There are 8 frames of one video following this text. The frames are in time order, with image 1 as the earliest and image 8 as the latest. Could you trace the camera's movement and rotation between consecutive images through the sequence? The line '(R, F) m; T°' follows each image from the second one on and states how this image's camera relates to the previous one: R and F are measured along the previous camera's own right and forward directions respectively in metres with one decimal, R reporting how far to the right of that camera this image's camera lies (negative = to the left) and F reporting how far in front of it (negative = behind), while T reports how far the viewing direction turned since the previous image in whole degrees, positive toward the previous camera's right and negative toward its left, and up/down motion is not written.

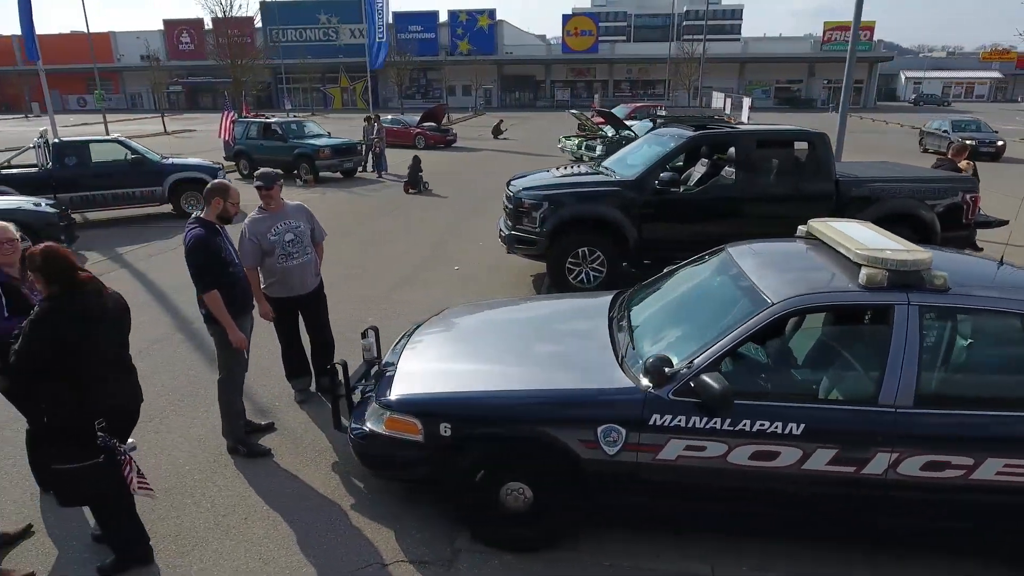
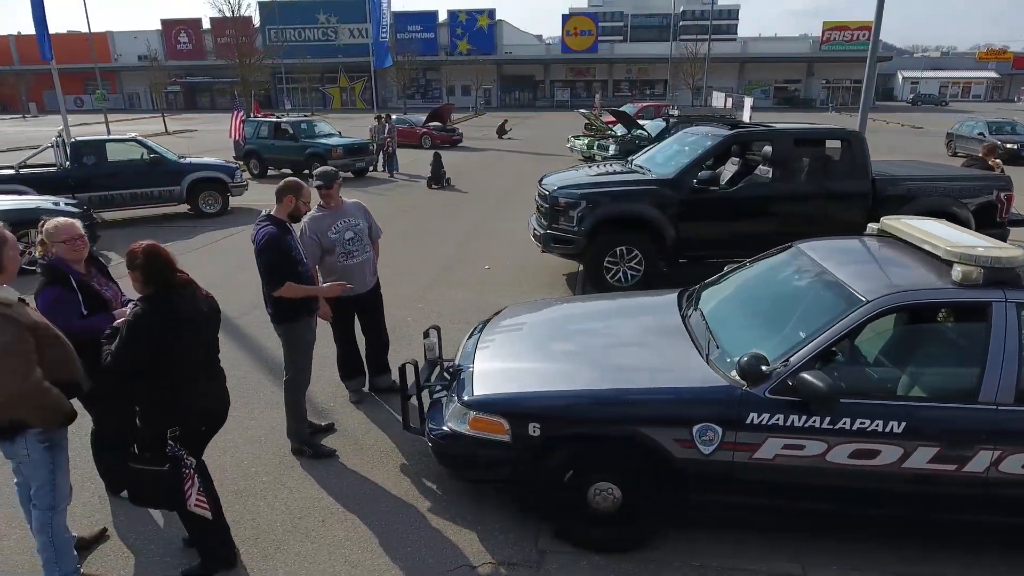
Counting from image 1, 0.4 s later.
(-0.5, 0.0) m; +1°
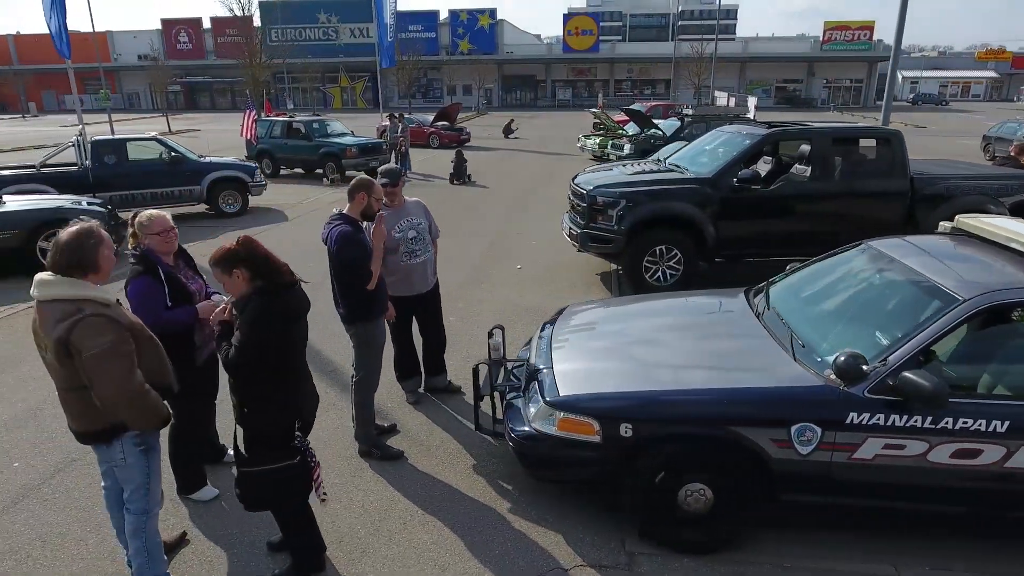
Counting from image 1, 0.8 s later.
(-0.5, 0.0) m; 0°
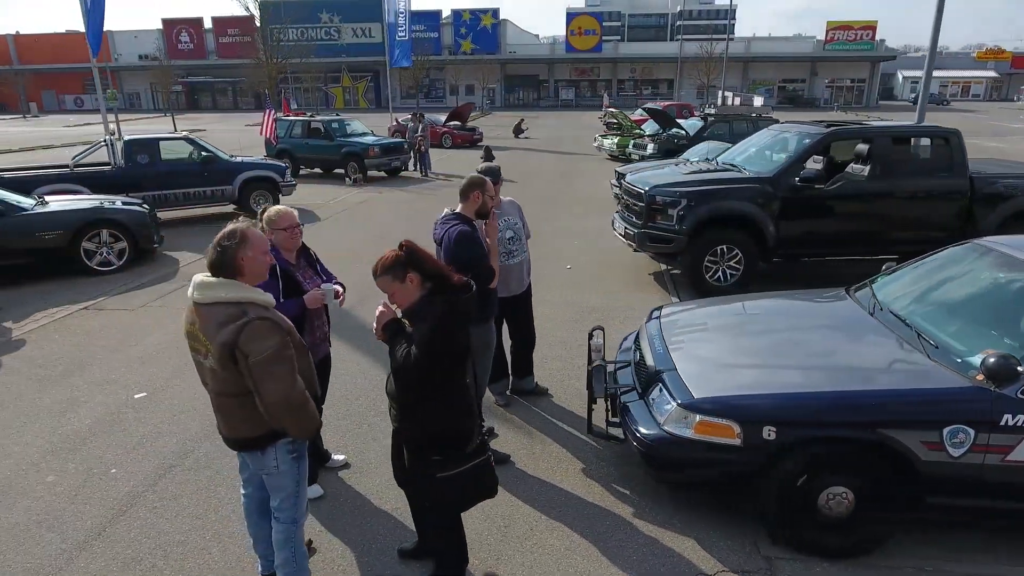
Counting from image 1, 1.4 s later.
(-0.8, +0.1) m; +1°
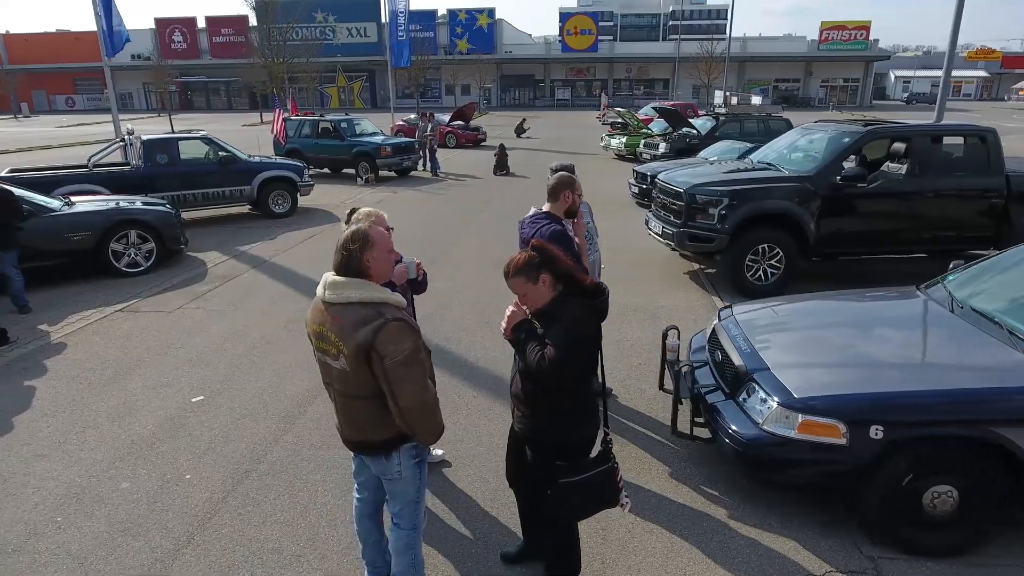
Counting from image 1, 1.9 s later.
(-0.6, +0.1) m; +1°
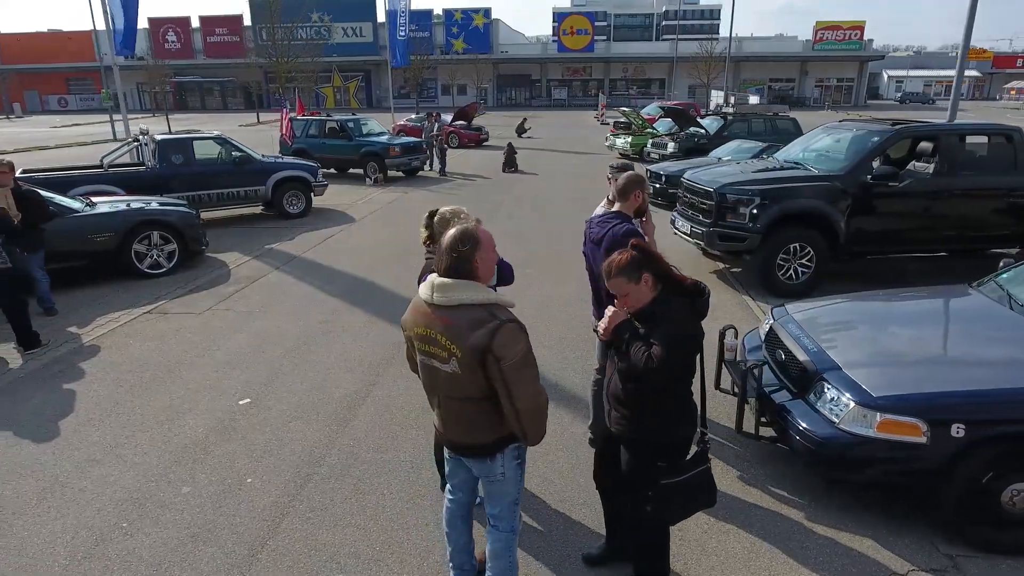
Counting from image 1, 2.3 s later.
(-0.5, 0.0) m; +1°
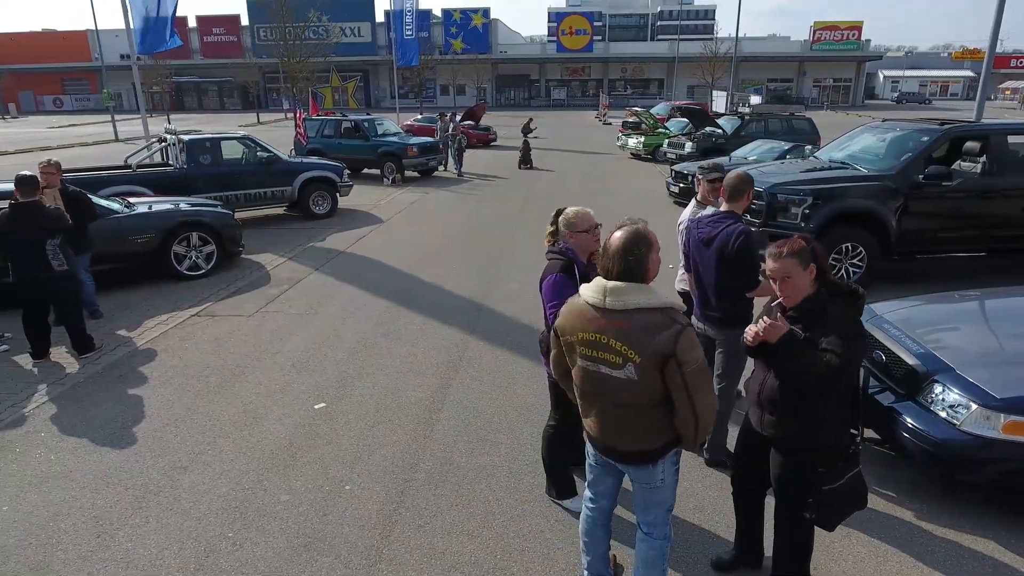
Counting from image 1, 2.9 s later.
(-0.7, +0.1) m; +1°
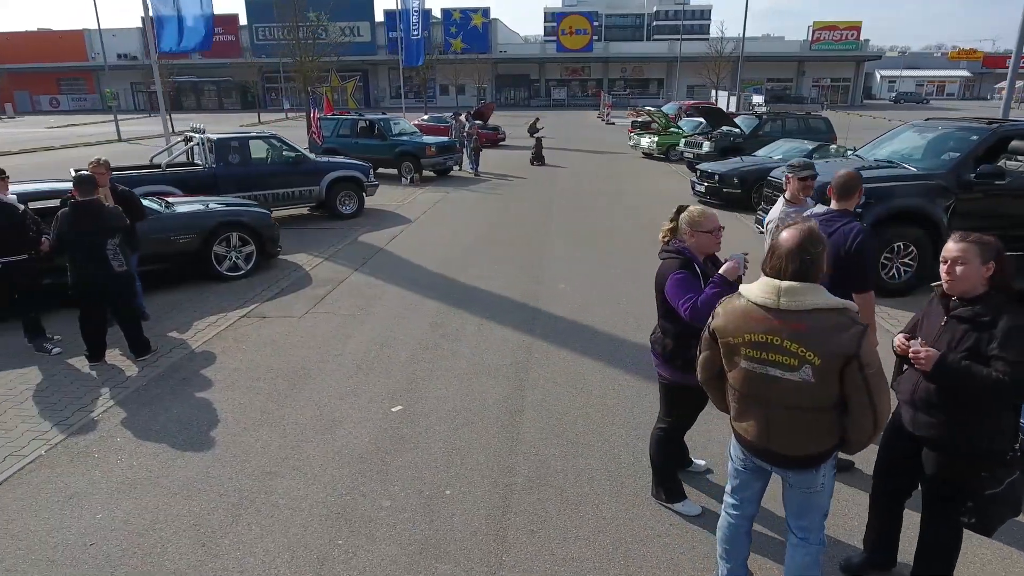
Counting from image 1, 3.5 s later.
(-0.7, +0.1) m; +1°
